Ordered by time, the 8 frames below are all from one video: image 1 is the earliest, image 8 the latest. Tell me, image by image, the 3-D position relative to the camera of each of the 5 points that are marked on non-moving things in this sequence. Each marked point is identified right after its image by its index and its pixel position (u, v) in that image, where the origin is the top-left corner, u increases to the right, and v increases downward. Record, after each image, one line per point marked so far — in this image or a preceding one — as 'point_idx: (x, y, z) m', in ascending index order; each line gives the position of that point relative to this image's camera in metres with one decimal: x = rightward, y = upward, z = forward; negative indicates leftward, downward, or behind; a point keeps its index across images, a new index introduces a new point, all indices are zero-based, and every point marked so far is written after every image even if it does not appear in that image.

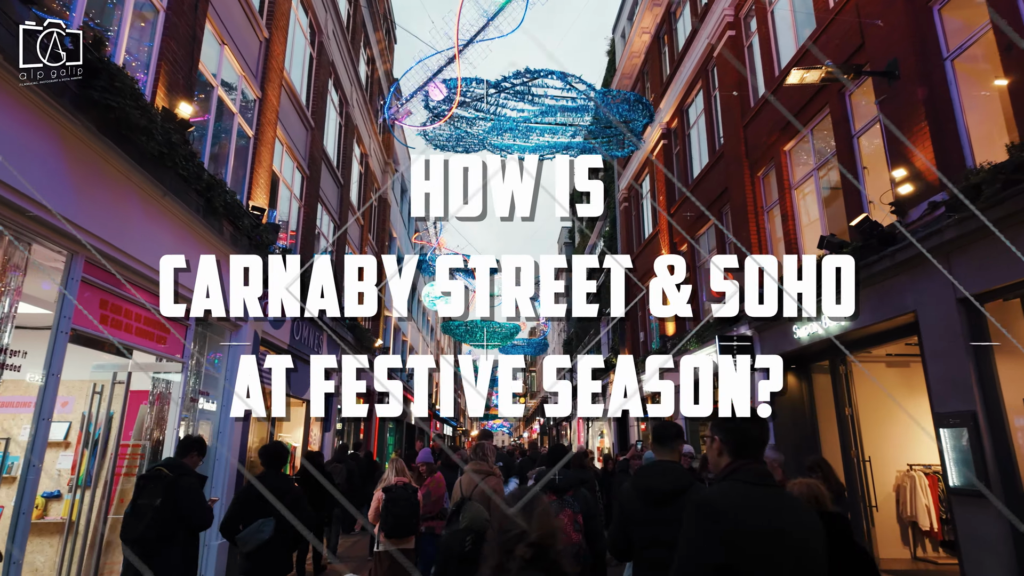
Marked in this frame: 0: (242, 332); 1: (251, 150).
0: (-4.5, -0.7, +9.2) m
1: (-4.6, +2.4, +9.7) m
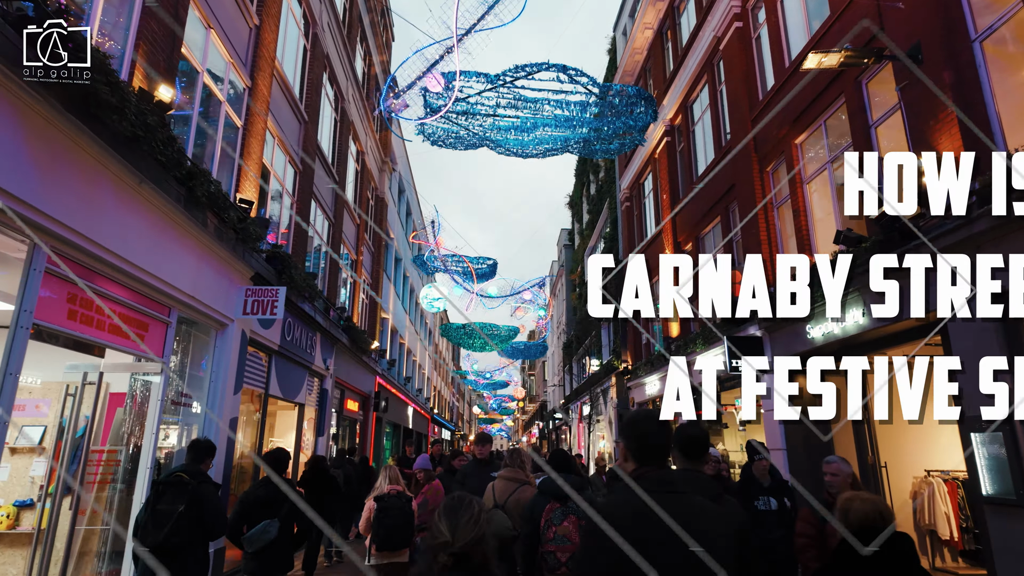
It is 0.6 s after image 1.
0: (-4.5, -0.7, +8.7) m
1: (-4.5, +2.5, +9.3) m
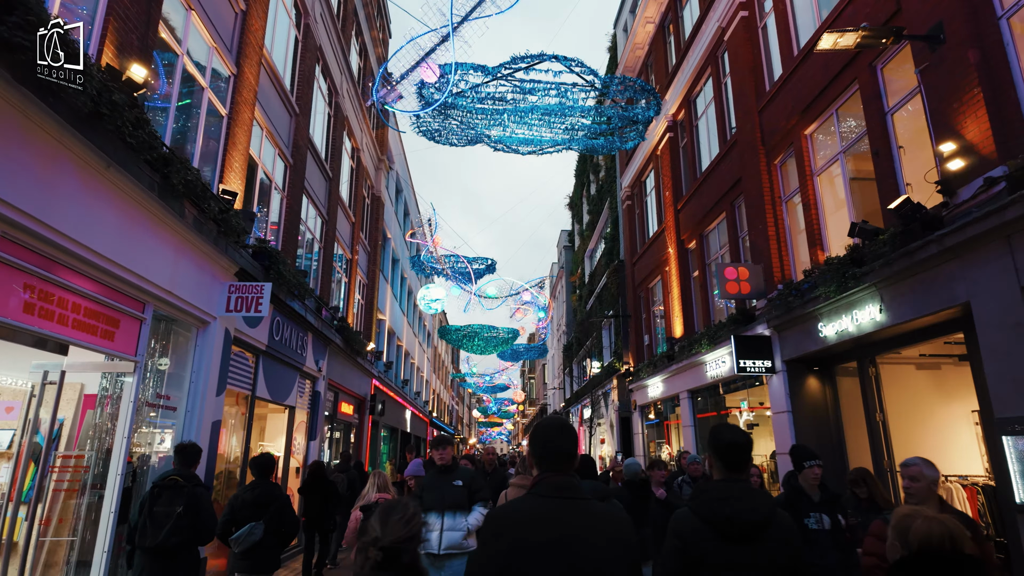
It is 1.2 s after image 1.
0: (-4.5, -0.6, +8.3) m
1: (-4.6, +2.5, +8.9) m
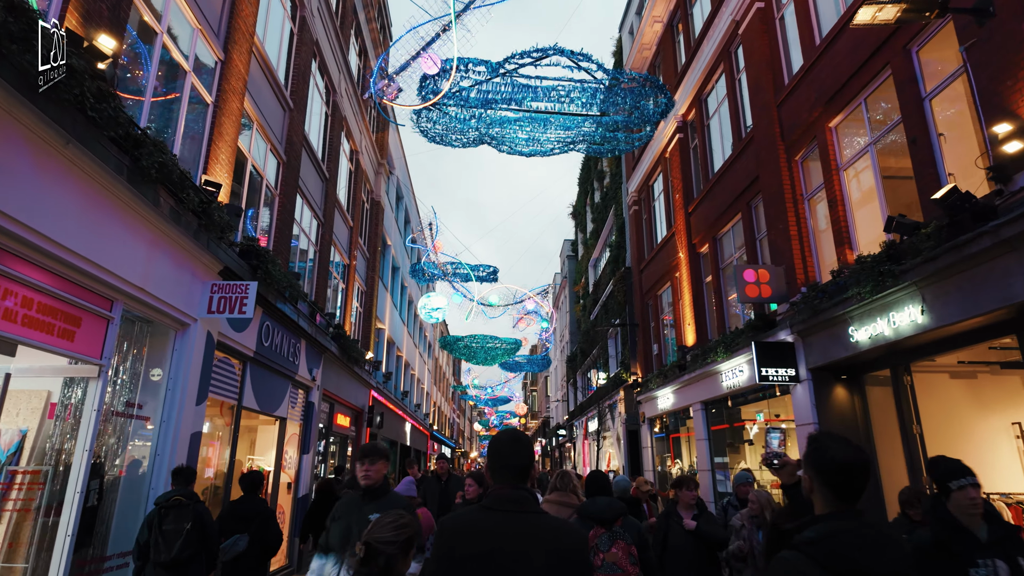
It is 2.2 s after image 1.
0: (-4.4, -0.6, +7.6) m
1: (-4.5, +2.5, +8.3) m
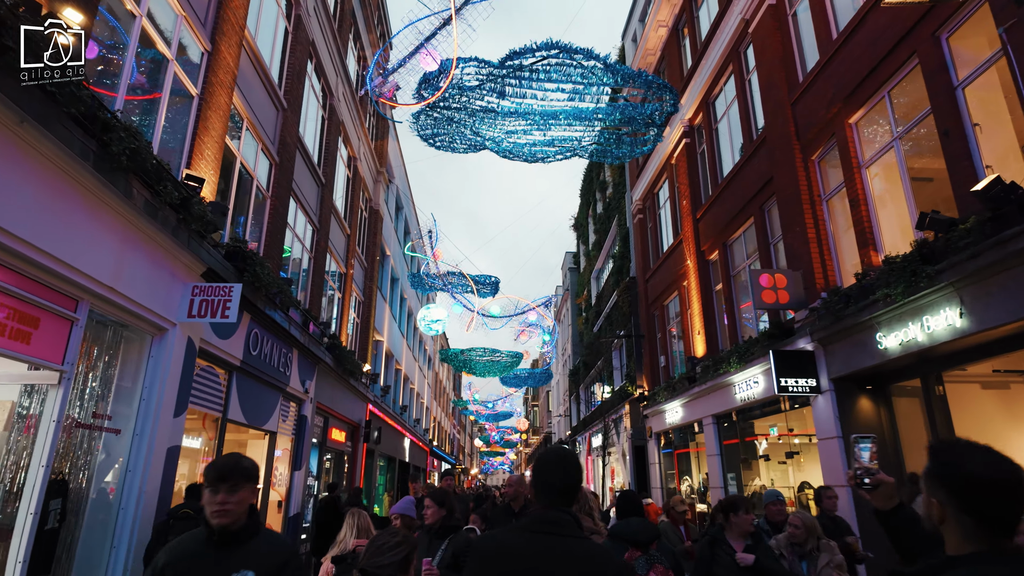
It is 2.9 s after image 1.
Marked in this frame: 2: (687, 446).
0: (-4.4, -0.6, +7.1) m
1: (-4.4, +2.5, +7.8) m
2: (+5.0, -4.5, +15.9) m
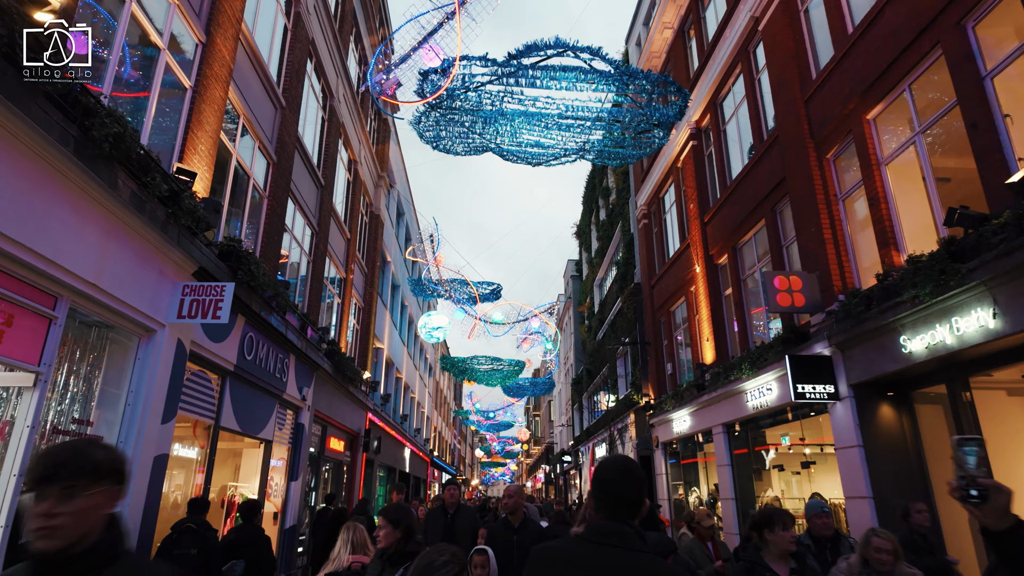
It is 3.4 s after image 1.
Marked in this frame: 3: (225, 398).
0: (-4.3, -0.6, +6.7) m
1: (-4.3, +2.5, +7.5) m
2: (+5.1, -4.7, +15.4) m
3: (-4.4, -1.7, +8.6) m
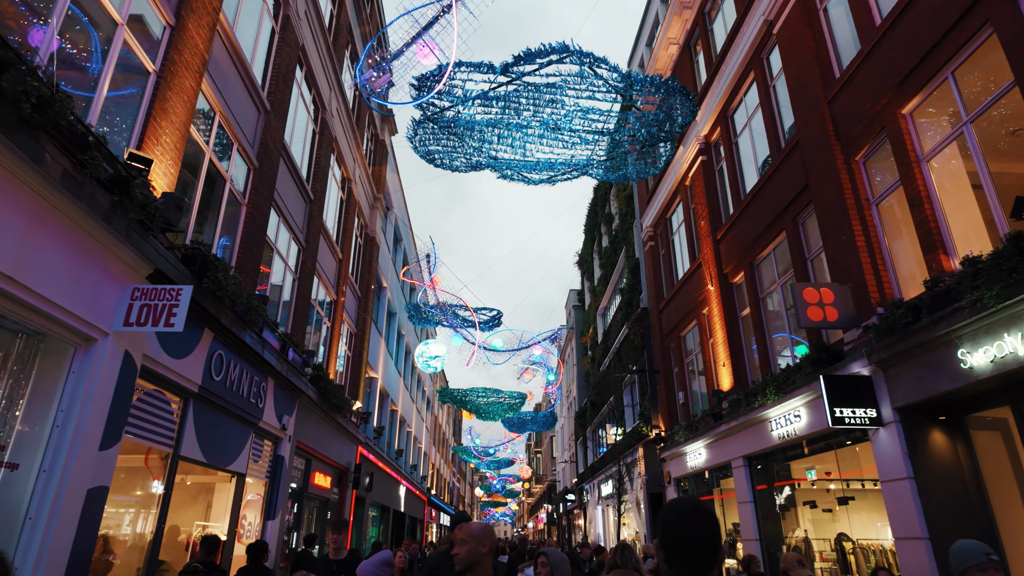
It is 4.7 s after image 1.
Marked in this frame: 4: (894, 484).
0: (-4.3, -0.7, +5.7) m
1: (-4.3, +2.4, +6.7) m
2: (+5.1, -5.2, +14.2) m
3: (-4.4, -1.8, +7.5) m
4: (+5.4, -2.7, +7.8) m
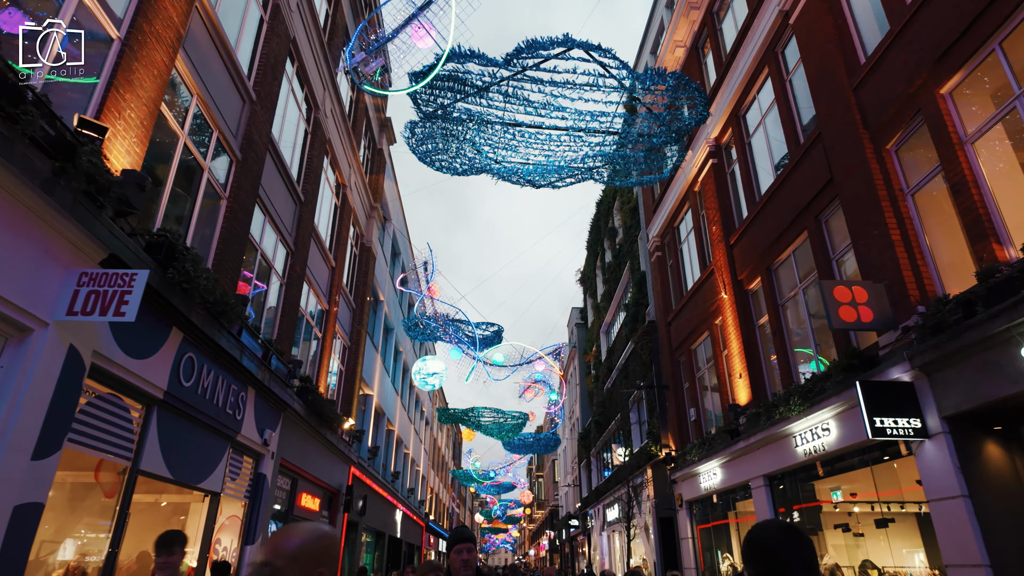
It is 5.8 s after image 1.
0: (-4.2, -0.5, +5.0) m
1: (-4.3, +2.5, +6.1) m
2: (+5.2, -5.4, +13.2) m
3: (-4.4, -1.8, +6.7) m
4: (+5.4, -2.7, +6.9) m
